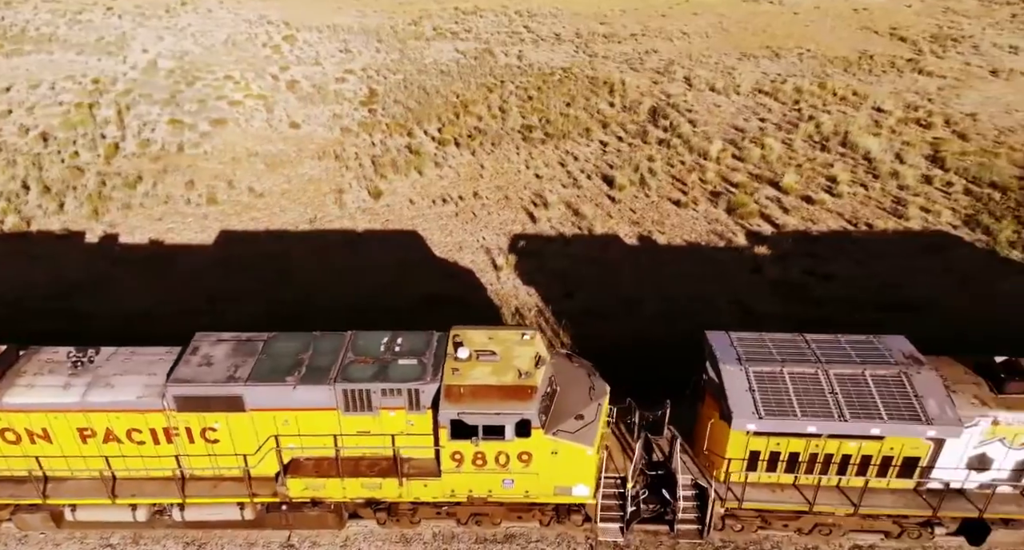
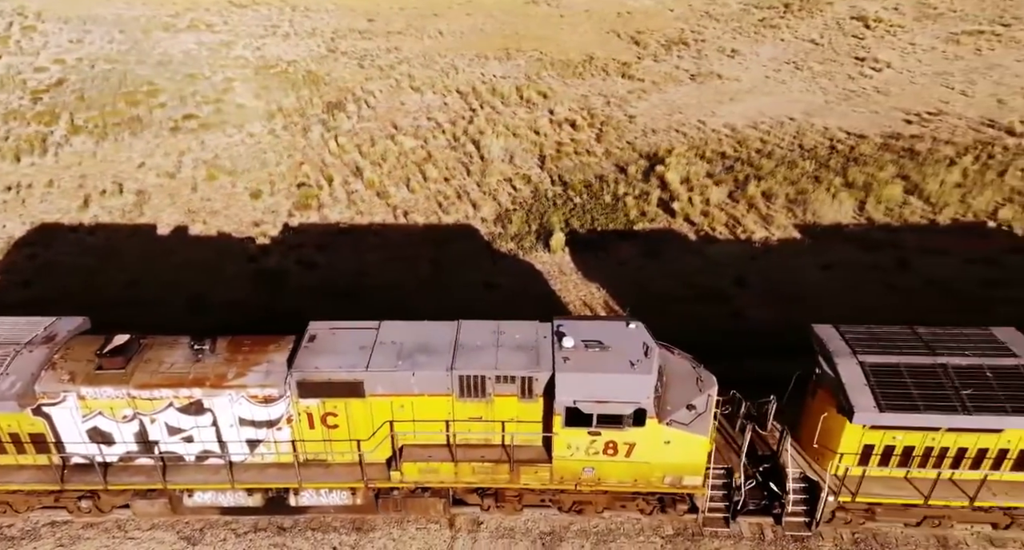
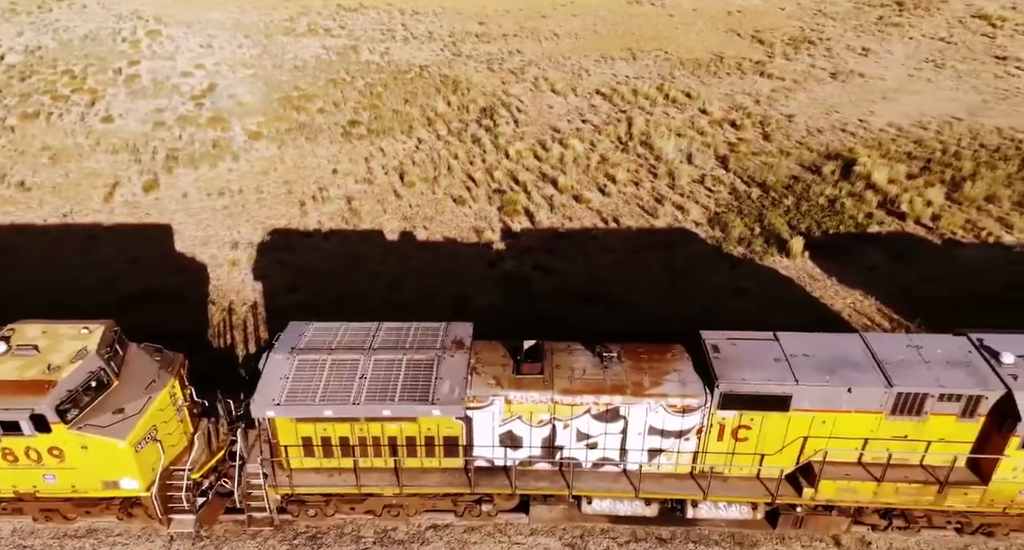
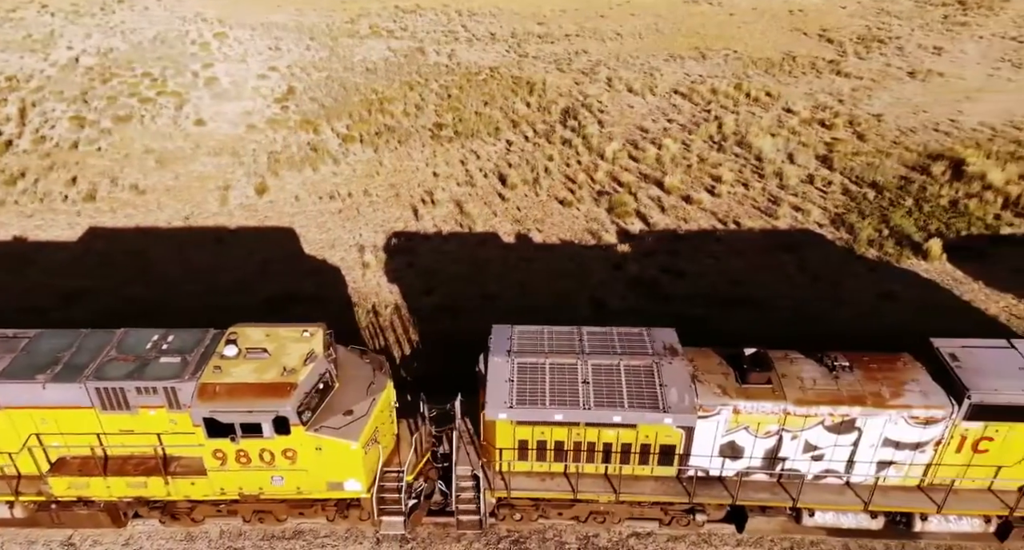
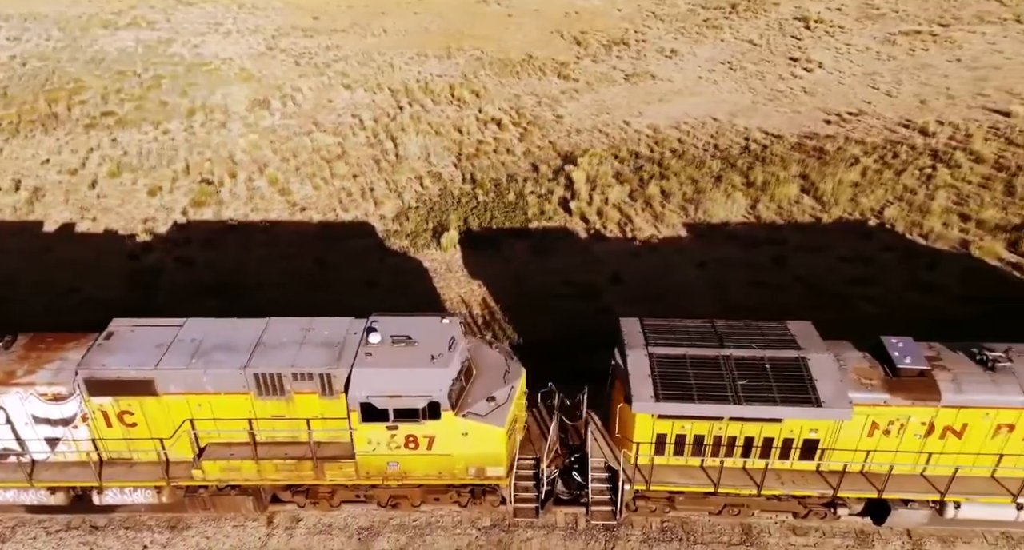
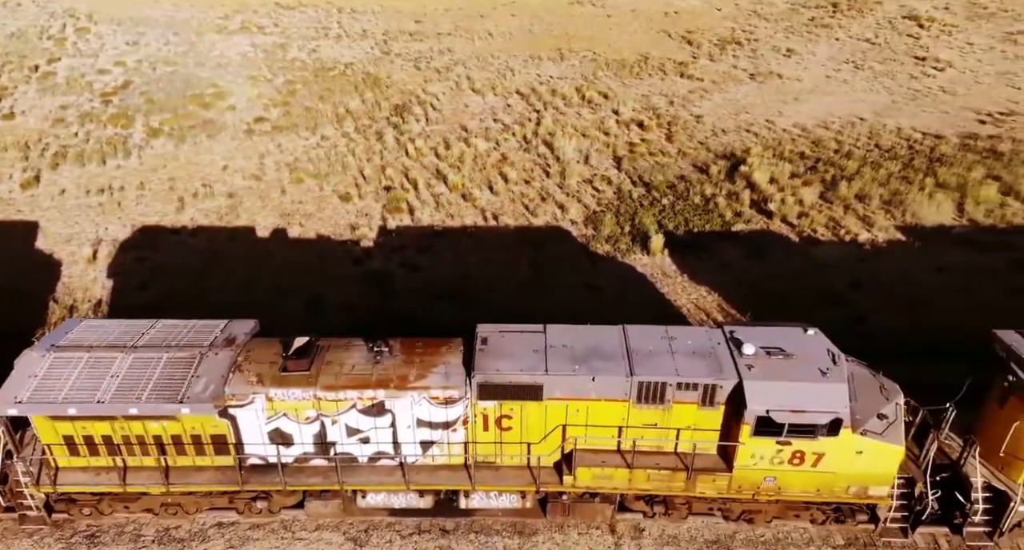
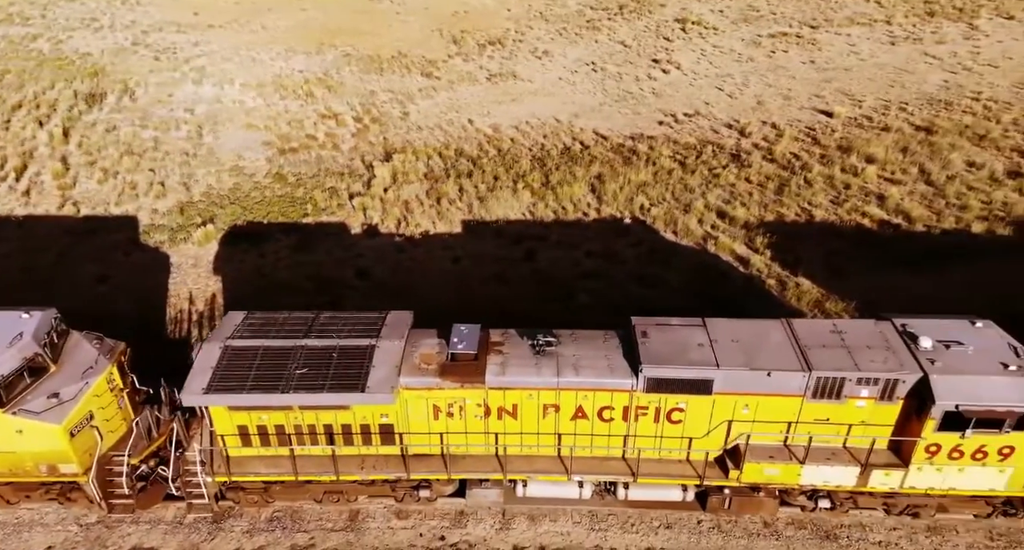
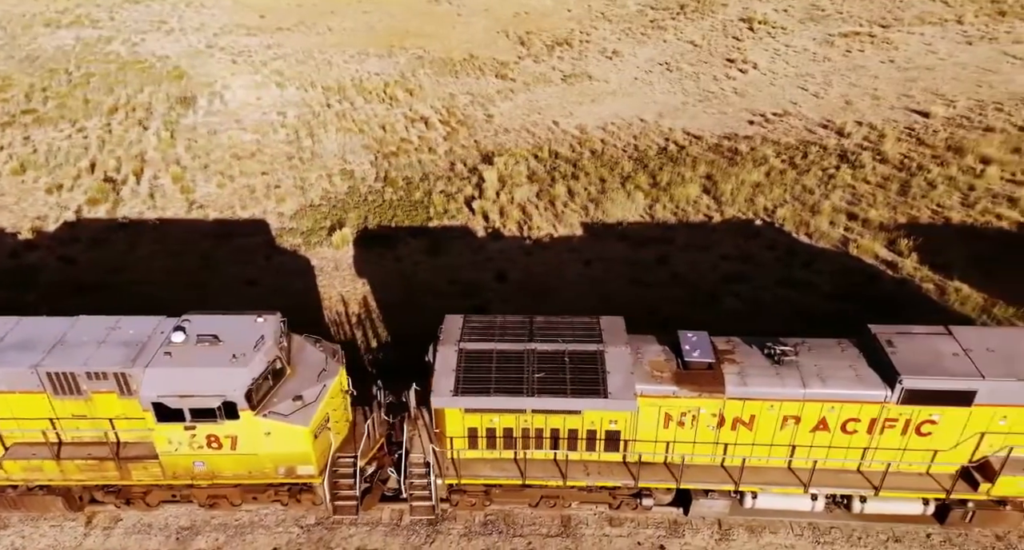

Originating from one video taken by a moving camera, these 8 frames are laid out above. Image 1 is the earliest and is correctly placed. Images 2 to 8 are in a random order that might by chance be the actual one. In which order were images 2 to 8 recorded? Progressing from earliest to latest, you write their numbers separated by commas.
4, 3, 6, 2, 5, 8, 7
